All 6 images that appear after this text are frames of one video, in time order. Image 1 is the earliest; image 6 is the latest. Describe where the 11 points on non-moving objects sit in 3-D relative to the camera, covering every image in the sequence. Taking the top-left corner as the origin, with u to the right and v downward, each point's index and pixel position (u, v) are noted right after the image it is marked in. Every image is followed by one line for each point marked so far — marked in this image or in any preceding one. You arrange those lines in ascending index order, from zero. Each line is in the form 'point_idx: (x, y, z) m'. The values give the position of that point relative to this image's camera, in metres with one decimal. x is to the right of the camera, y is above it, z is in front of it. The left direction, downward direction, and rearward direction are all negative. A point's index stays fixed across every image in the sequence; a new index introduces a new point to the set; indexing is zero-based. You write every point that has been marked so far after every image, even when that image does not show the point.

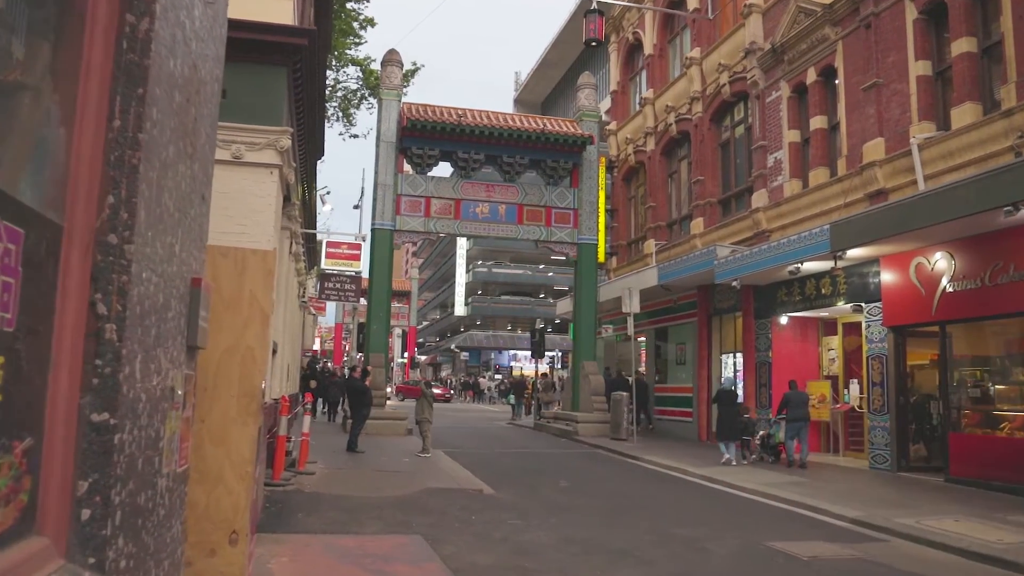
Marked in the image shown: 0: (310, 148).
0: (-3.4, +2.3, +13.1) m
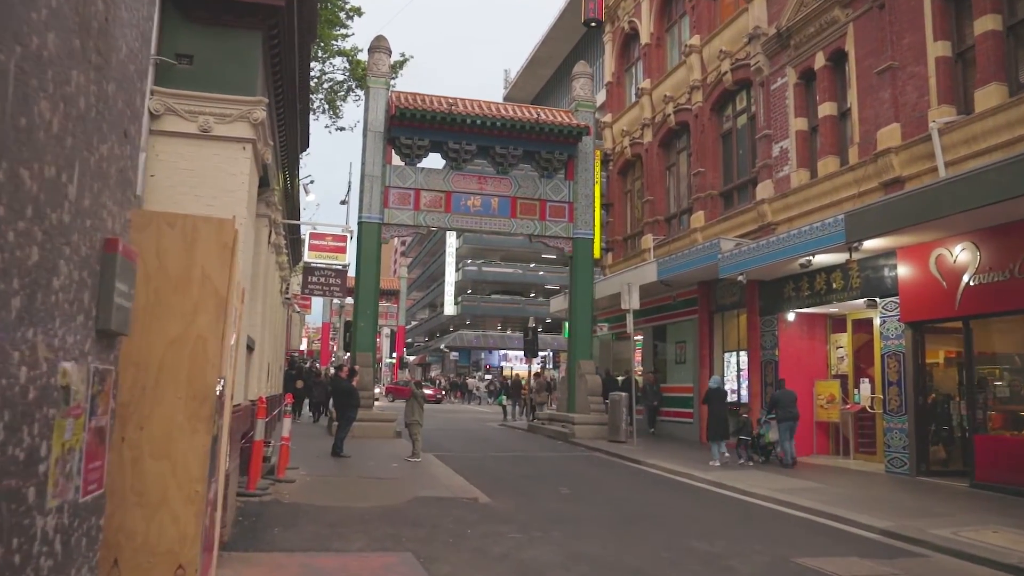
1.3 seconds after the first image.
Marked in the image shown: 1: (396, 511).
0: (-3.4, +2.4, +12.2) m
1: (-1.3, -2.6, +9.1) m
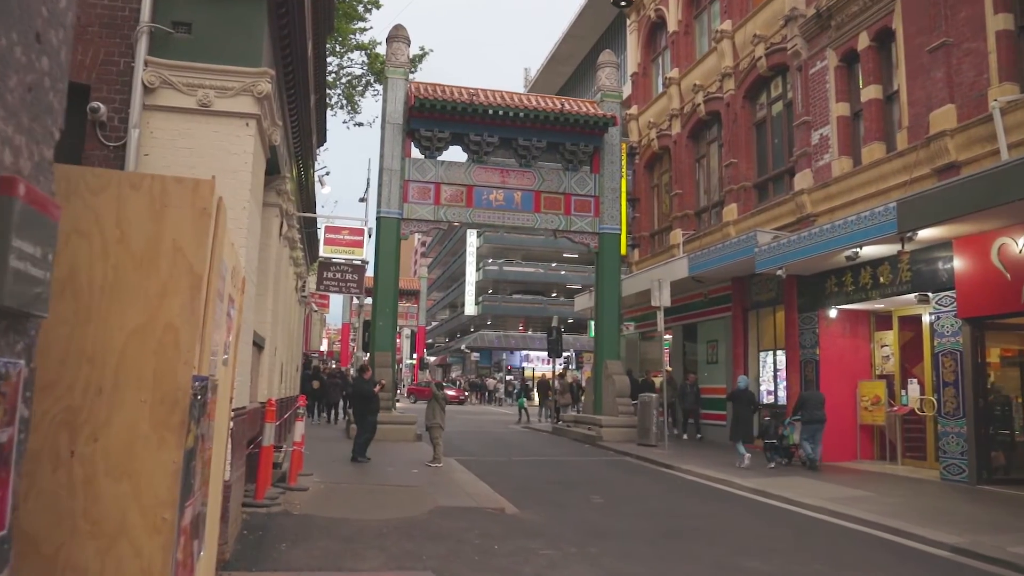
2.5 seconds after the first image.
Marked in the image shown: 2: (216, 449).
0: (-3.1, +2.5, +11.5) m
1: (-1.0, -2.5, +8.4) m
2: (-1.8, -1.0, +4.7) m
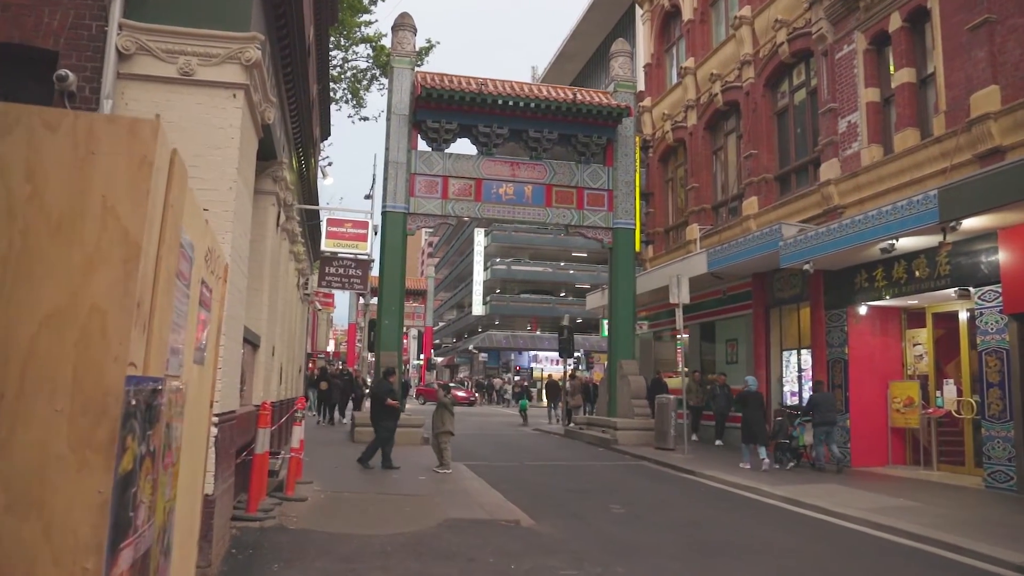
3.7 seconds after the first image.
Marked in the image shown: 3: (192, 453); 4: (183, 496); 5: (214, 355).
0: (-2.9, +2.6, +10.7) m
1: (-0.8, -2.4, +7.6) m
2: (-1.6, -0.9, +4.0) m
3: (-1.7, -0.9, +4.2) m
4: (-1.7, -1.1, +4.0) m
5: (-1.9, -0.4, +5.0) m
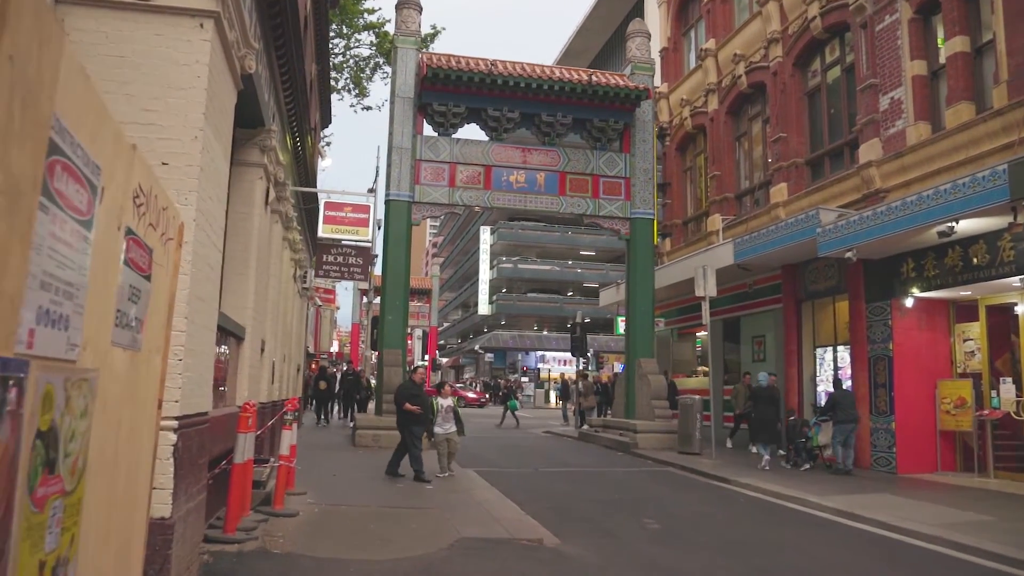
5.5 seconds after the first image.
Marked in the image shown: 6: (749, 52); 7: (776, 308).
0: (-2.7, +2.7, +9.6) m
1: (-0.6, -2.2, +6.4) m
2: (-1.5, -0.7, +2.8) m
3: (-1.5, -0.7, +3.0) m
4: (-1.5, -0.9, +2.8) m
5: (-1.7, -0.2, +3.9) m
6: (+5.7, +5.7, +19.2) m
7: (+5.7, -0.4, +17.3) m
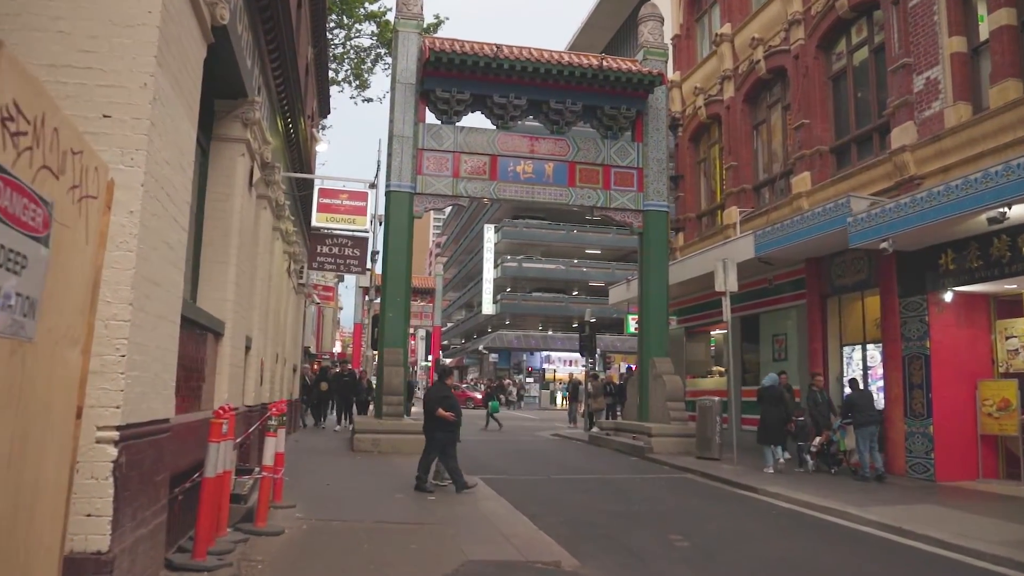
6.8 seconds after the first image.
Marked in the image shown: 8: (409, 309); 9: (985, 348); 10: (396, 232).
0: (-2.5, +2.8, +8.7) m
1: (-0.5, -2.1, +5.5) m
2: (-1.4, -0.6, +1.9) m
3: (-1.4, -0.6, +2.1) m
4: (-1.4, -0.8, +1.9) m
5: (-1.6, -0.1, +2.9) m
6: (+5.9, +5.8, +18.2) m
7: (+5.9, -0.3, +16.4) m
8: (-2.2, -0.4, +16.5) m
9: (+7.7, -1.0, +12.9) m
10: (-2.5, +1.2, +16.6) m
